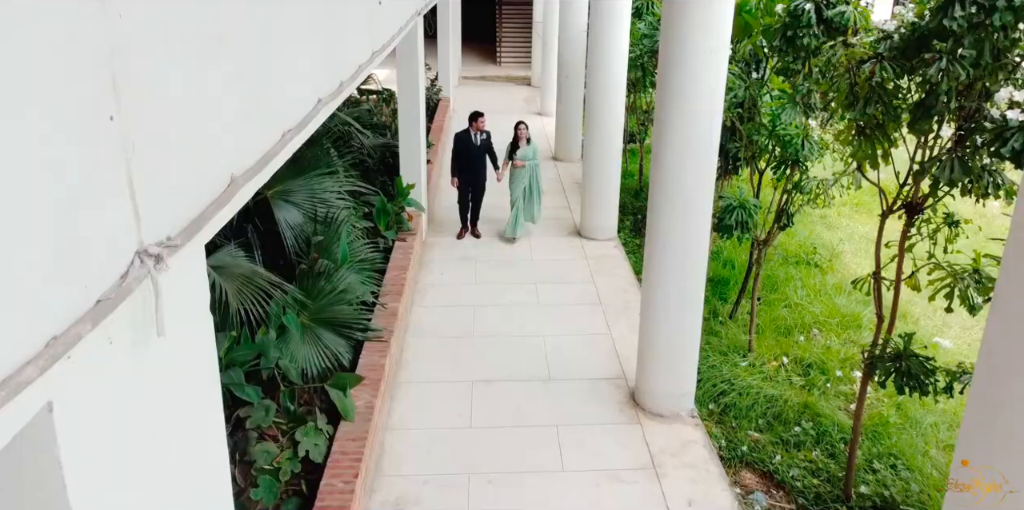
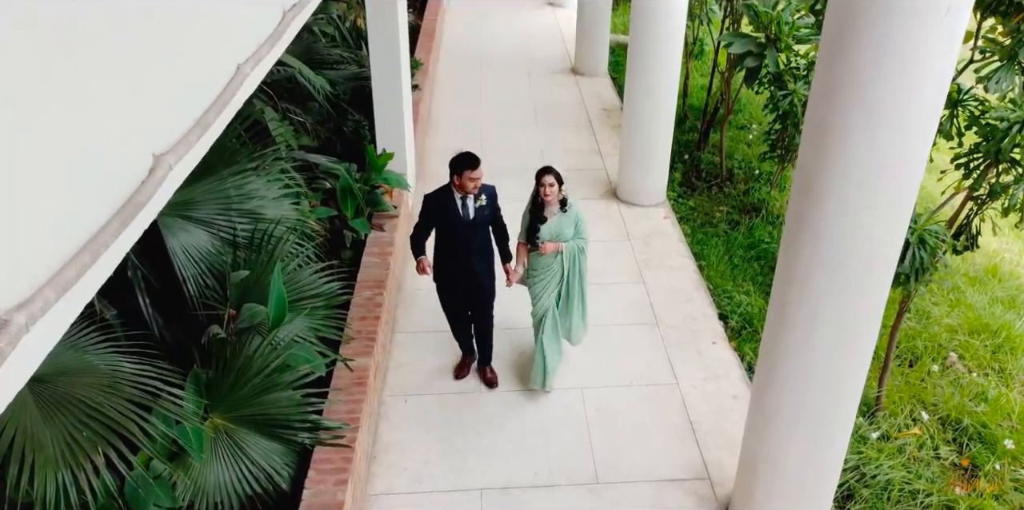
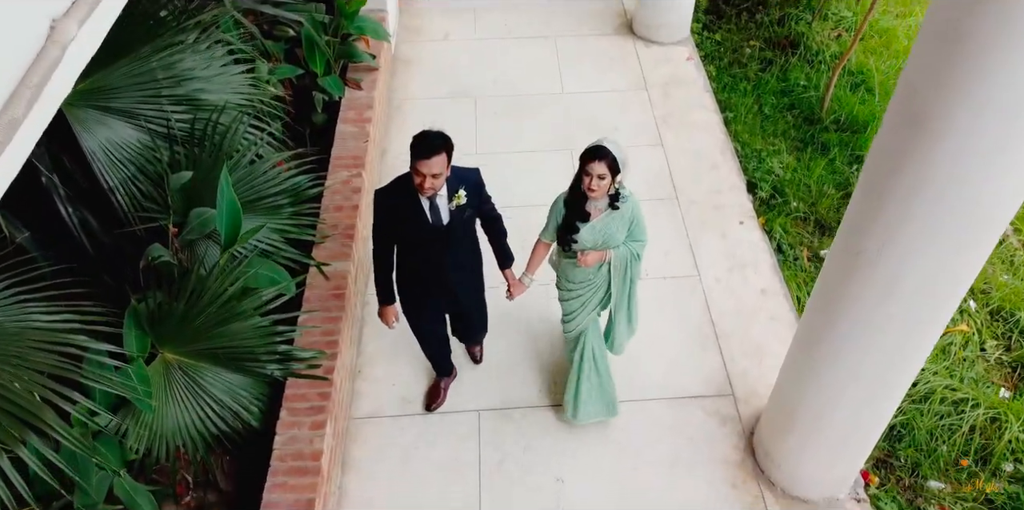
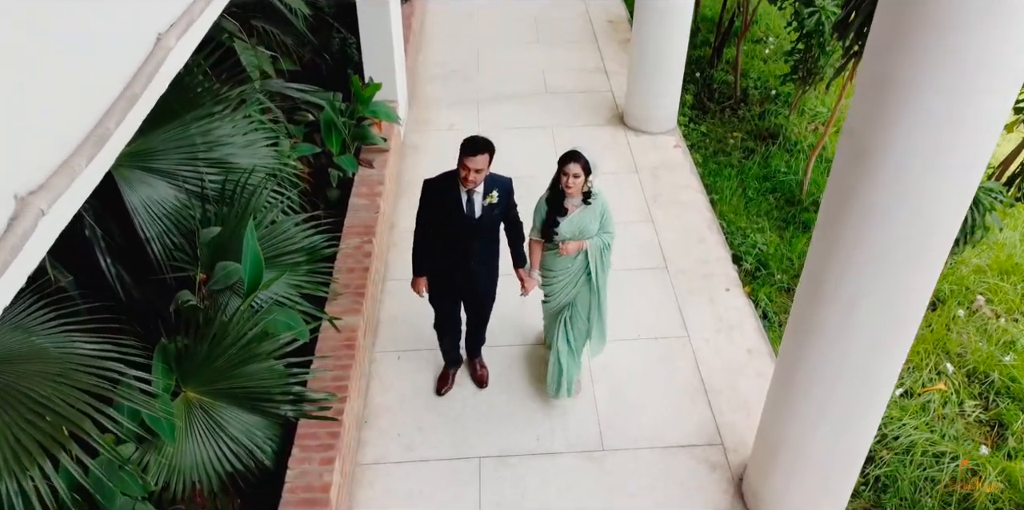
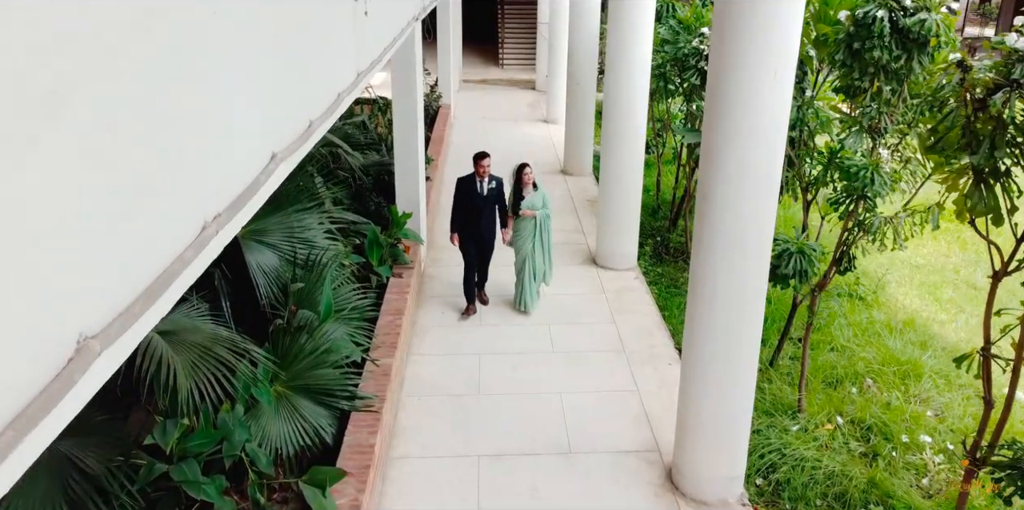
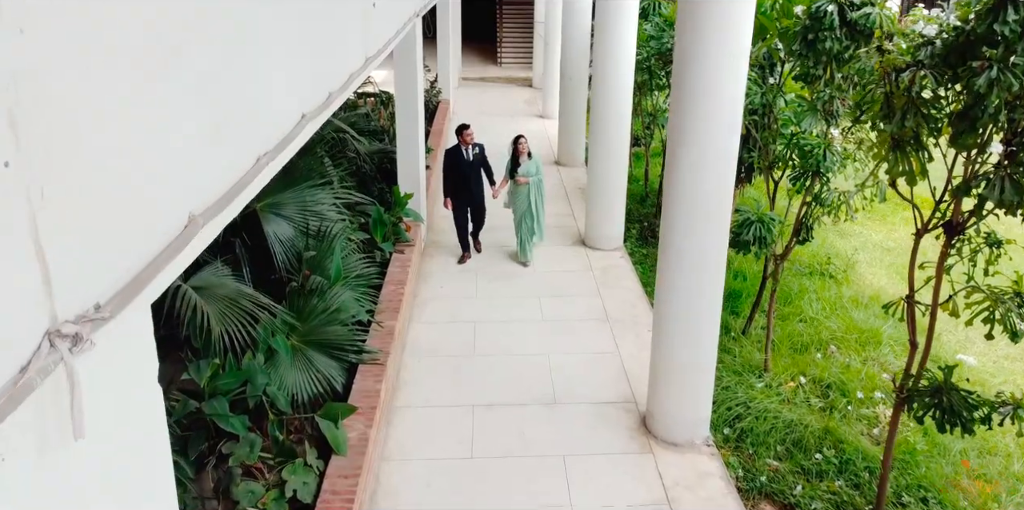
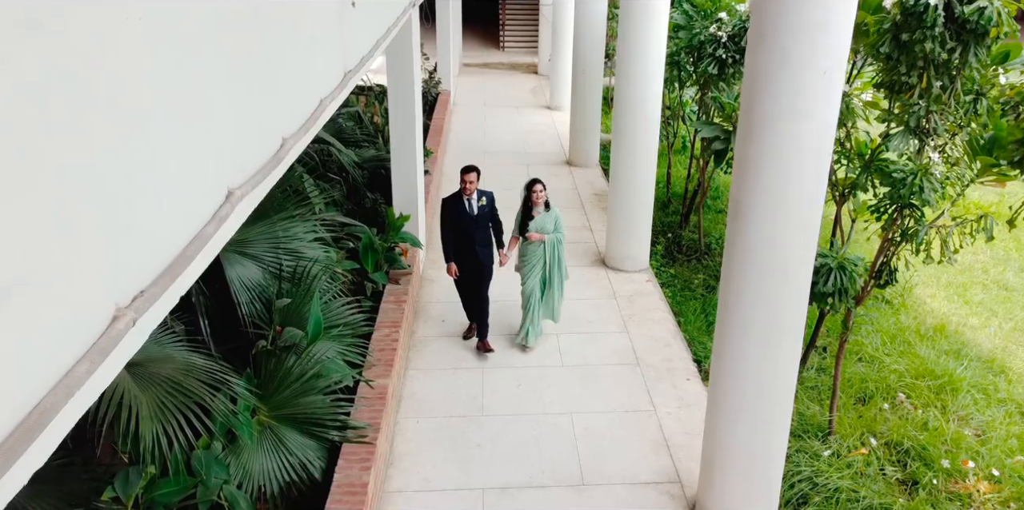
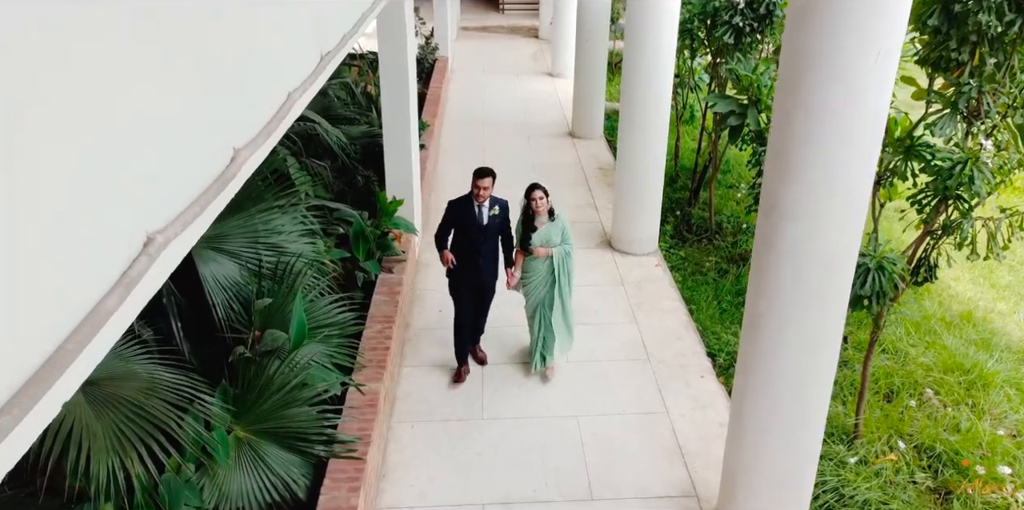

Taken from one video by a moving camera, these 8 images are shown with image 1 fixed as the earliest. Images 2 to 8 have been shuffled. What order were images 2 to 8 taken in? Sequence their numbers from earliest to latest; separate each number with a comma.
6, 5, 7, 8, 2, 4, 3
